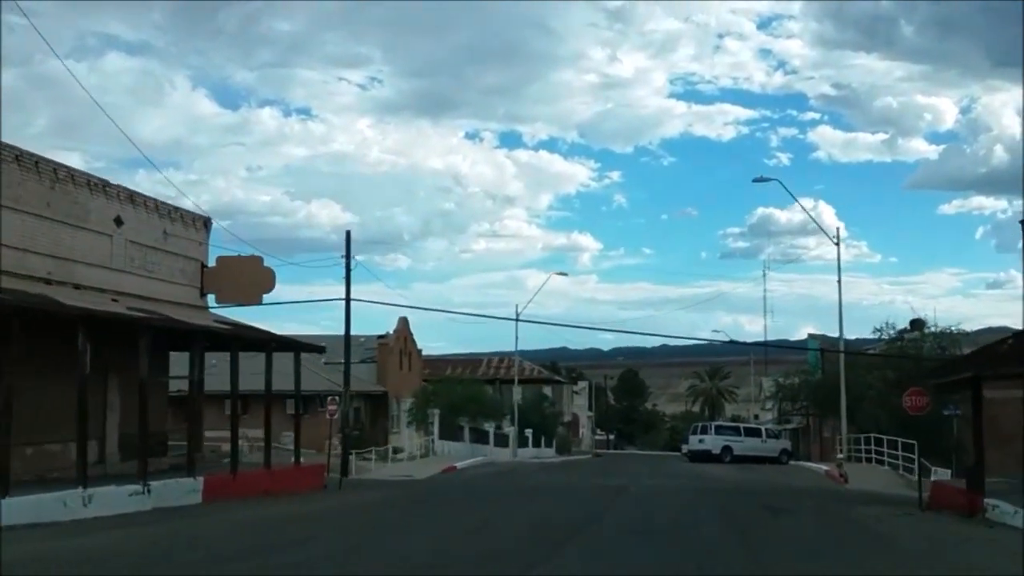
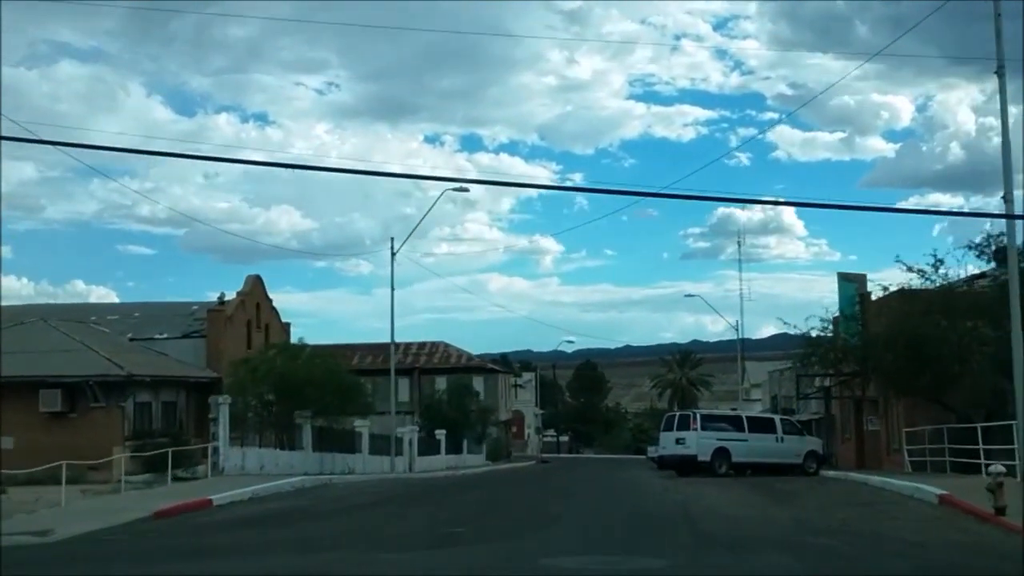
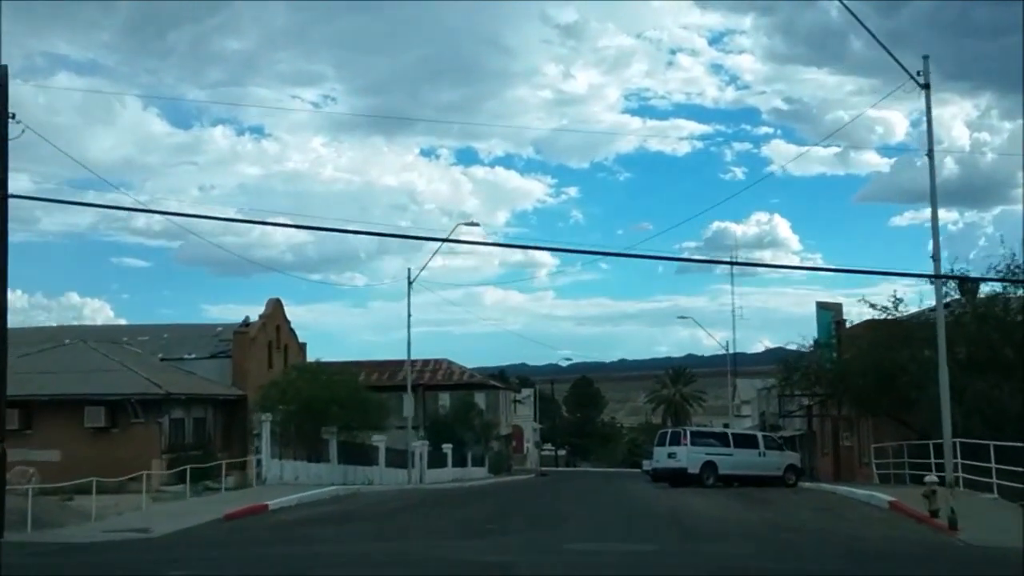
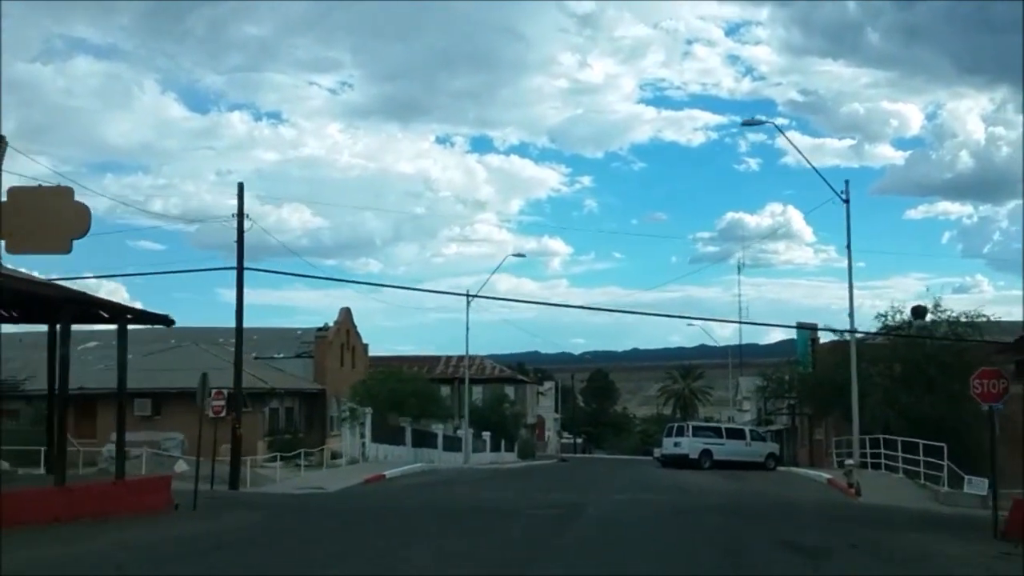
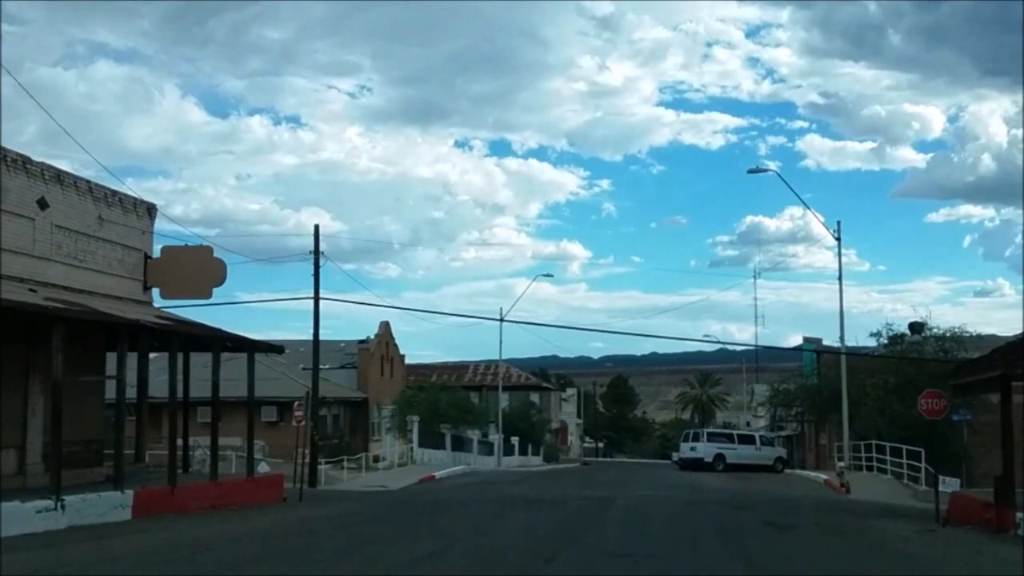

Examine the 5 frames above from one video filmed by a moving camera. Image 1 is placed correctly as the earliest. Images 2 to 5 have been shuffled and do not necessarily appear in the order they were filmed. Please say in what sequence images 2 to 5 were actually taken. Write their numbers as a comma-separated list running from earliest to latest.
5, 4, 3, 2
